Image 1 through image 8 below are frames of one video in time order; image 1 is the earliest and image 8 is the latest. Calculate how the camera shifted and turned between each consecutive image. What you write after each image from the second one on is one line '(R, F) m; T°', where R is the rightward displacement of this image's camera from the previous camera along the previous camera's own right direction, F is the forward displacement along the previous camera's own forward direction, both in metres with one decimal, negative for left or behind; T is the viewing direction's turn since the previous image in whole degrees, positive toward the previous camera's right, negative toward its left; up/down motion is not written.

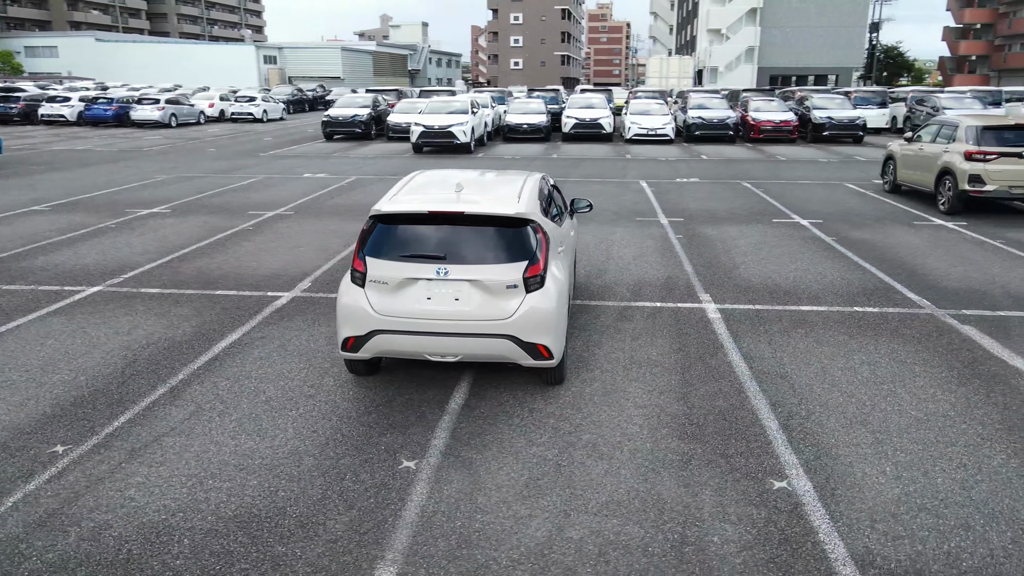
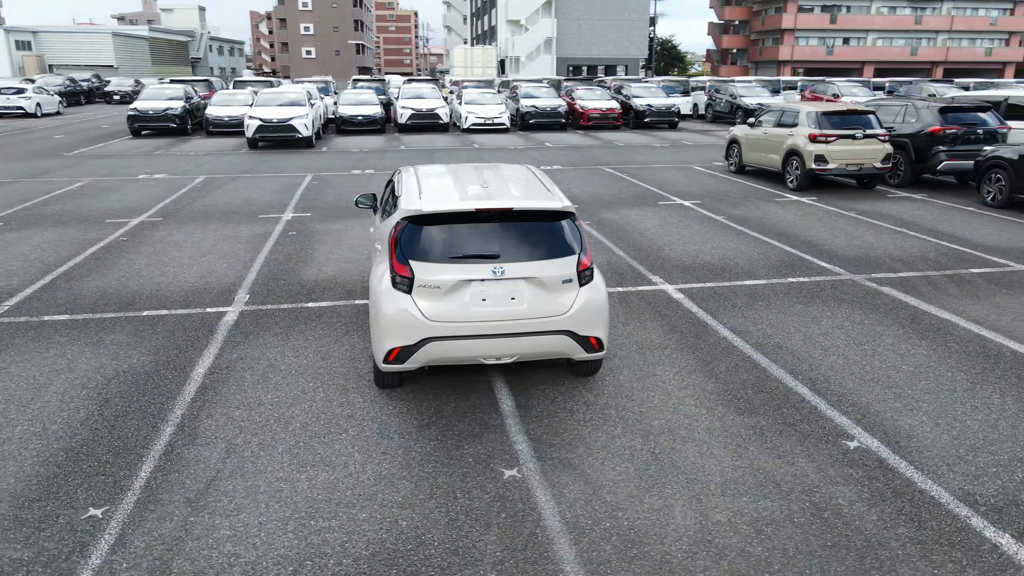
(-1.7, +0.3) m; +15°
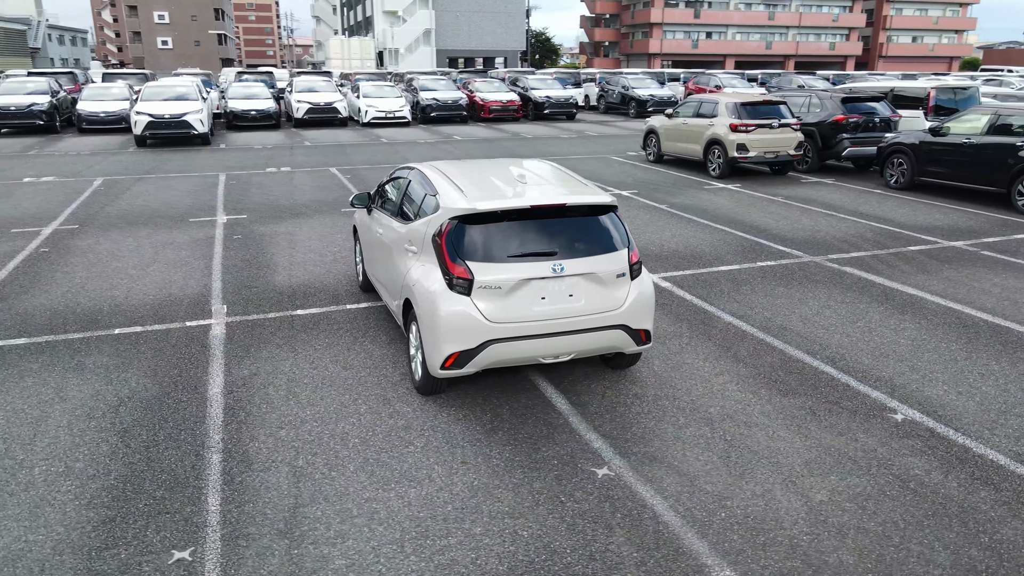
(-1.2, +0.2) m; +9°
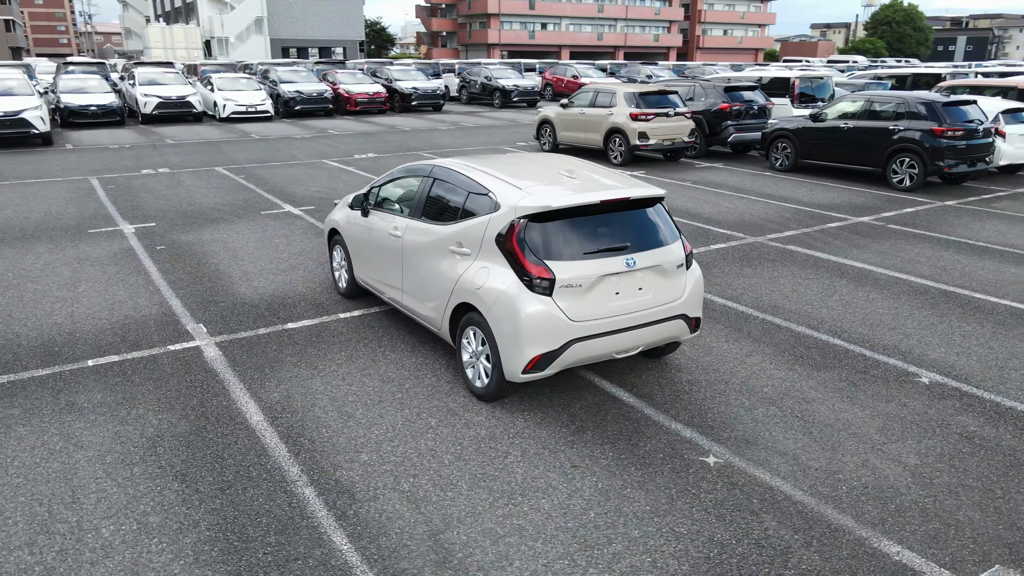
(-1.5, +0.3) m; +12°
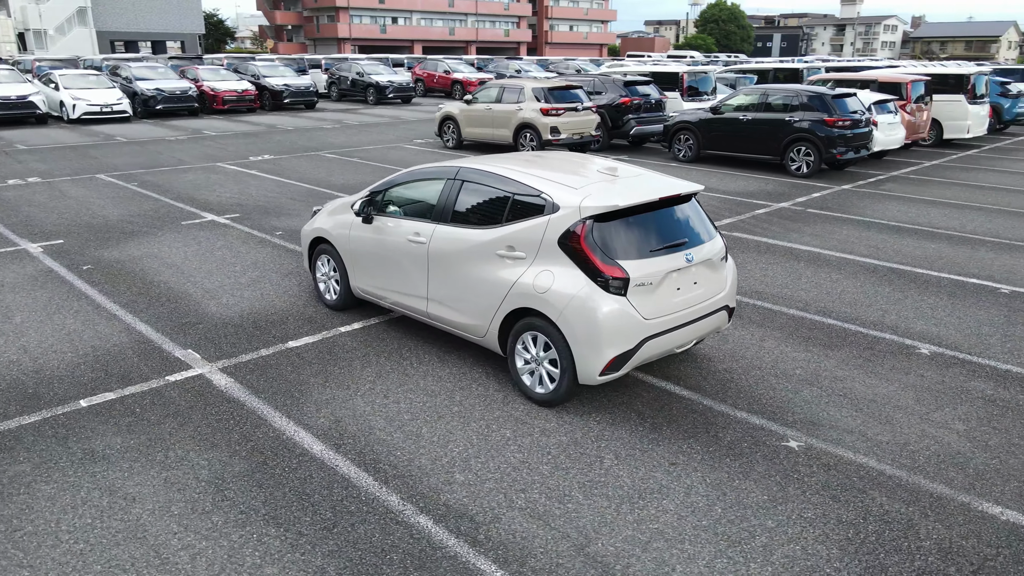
(-1.4, +0.2) m; +11°
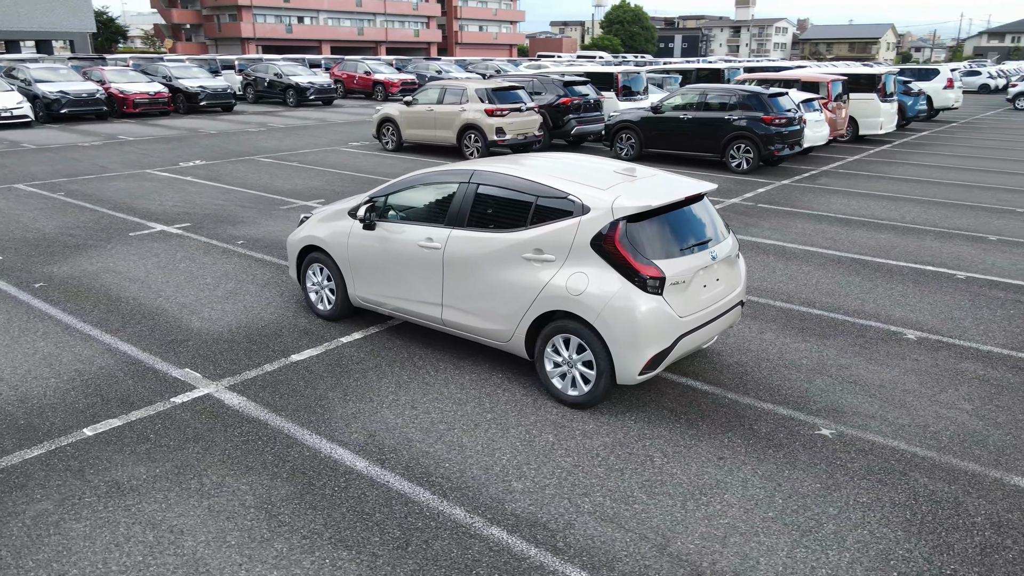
(-0.8, +0.1) m; +7°
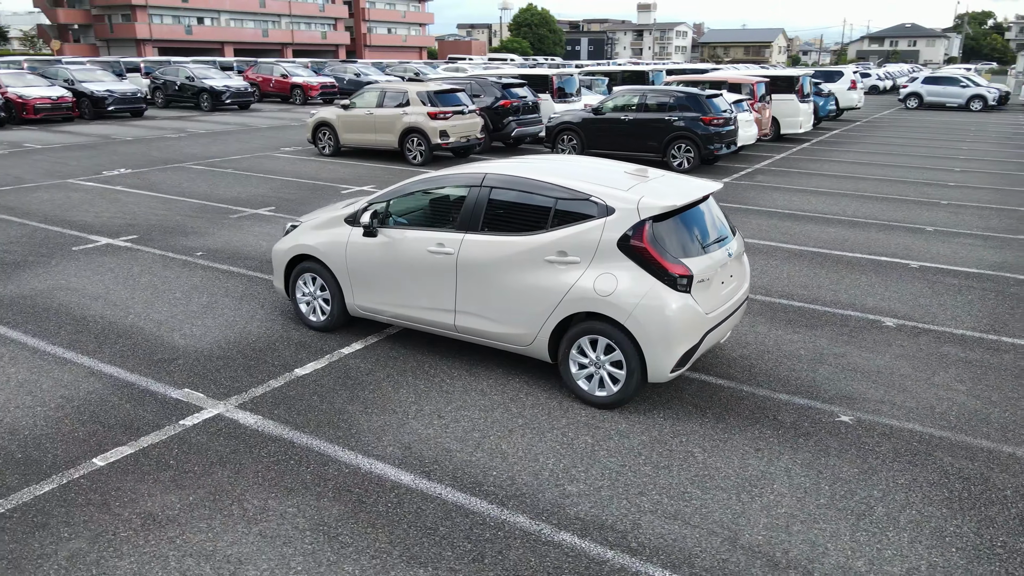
(-0.8, +0.1) m; +7°
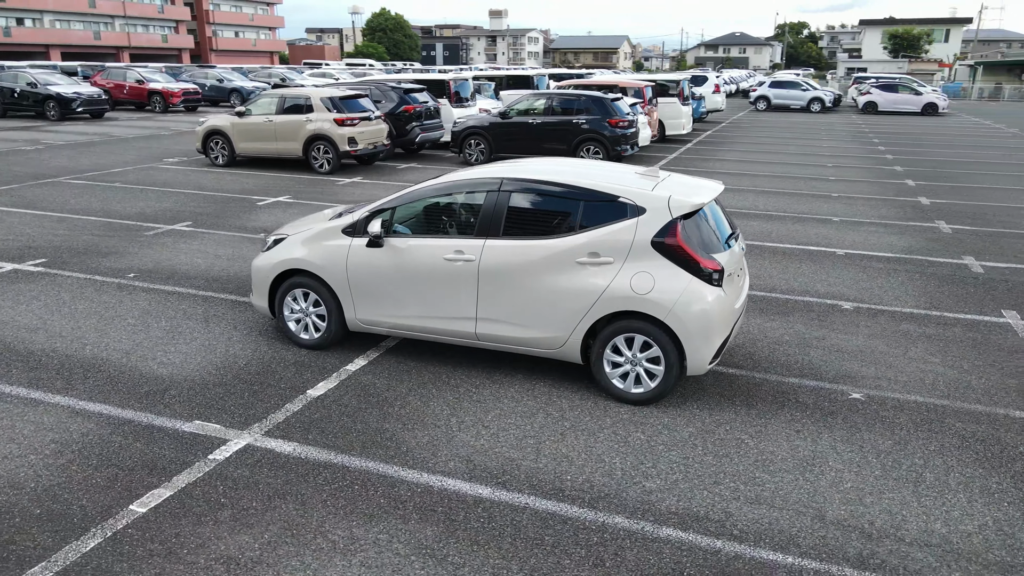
(-1.2, +0.1) m; +10°
